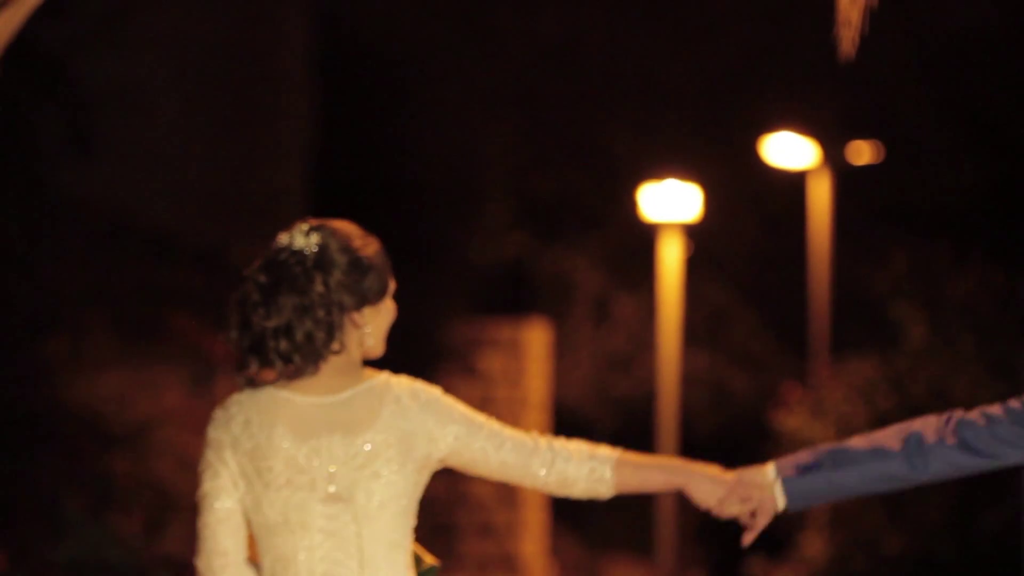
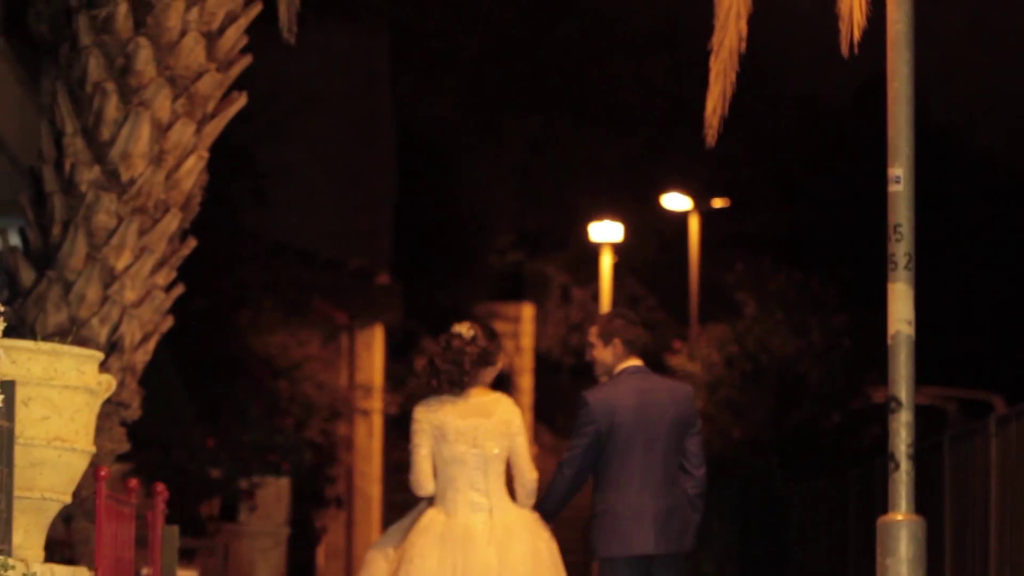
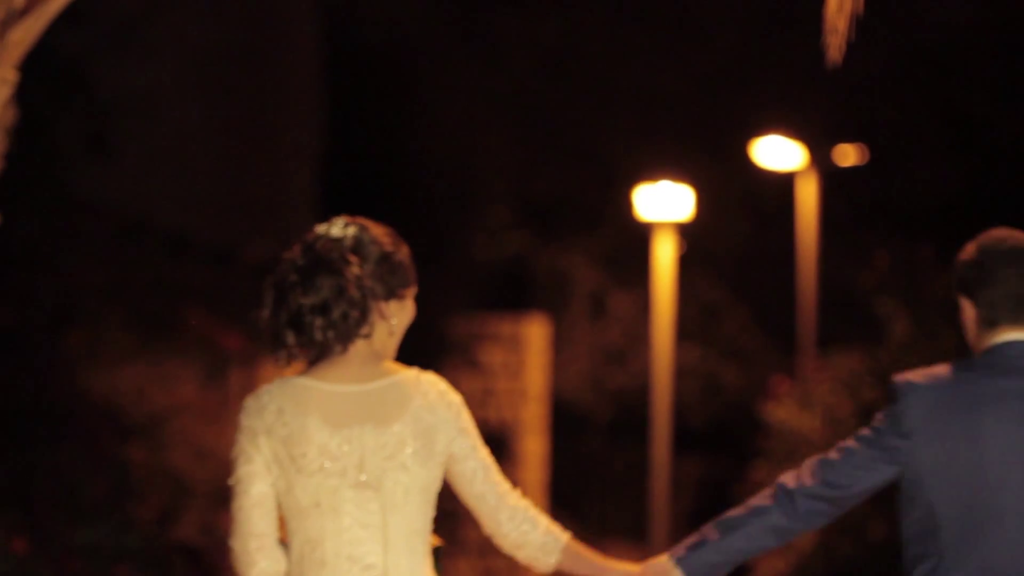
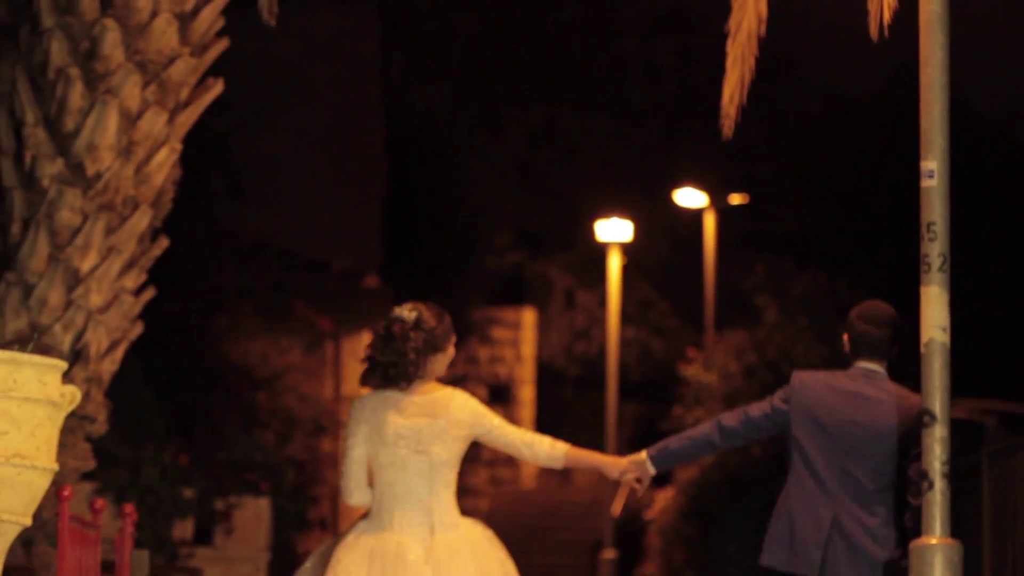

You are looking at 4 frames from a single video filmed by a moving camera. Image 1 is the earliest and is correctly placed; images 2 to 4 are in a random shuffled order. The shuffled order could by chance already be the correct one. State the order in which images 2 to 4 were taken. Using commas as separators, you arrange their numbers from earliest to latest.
3, 4, 2
